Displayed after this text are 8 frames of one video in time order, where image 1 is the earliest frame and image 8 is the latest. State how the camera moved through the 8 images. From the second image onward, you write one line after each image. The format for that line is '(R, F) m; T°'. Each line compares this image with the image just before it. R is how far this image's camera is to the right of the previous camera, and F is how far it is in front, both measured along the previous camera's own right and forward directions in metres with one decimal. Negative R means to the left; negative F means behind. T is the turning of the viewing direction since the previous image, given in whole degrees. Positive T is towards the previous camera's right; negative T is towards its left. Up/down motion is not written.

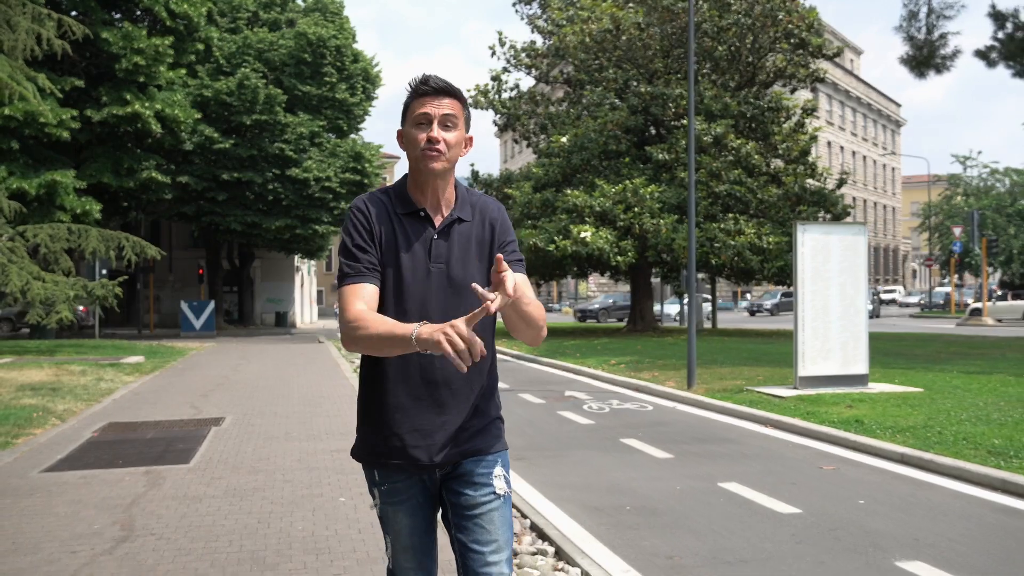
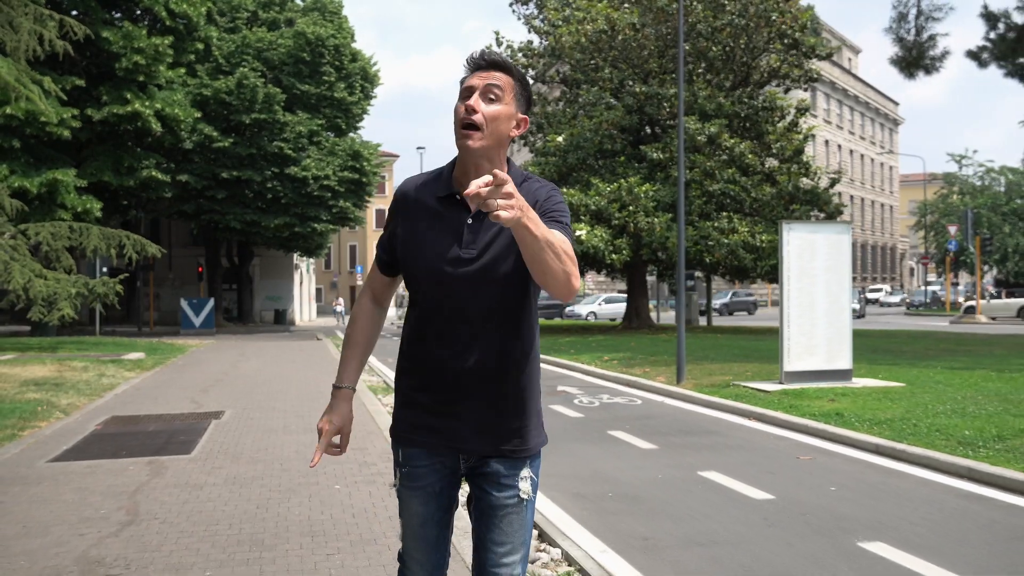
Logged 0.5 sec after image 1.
(+0.1, -0.3) m; 0°
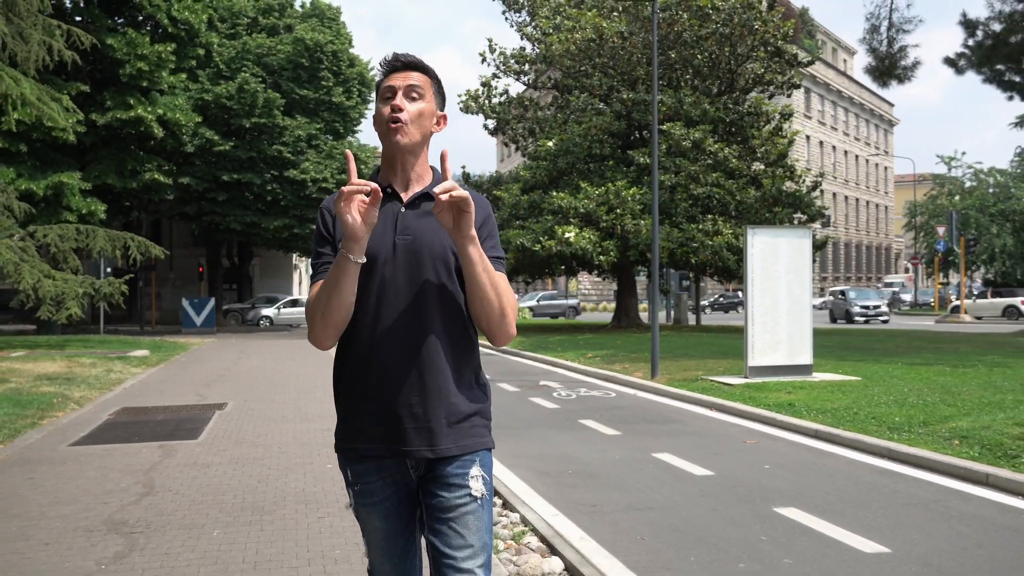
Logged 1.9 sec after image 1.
(+0.2, -0.9) m; 0°
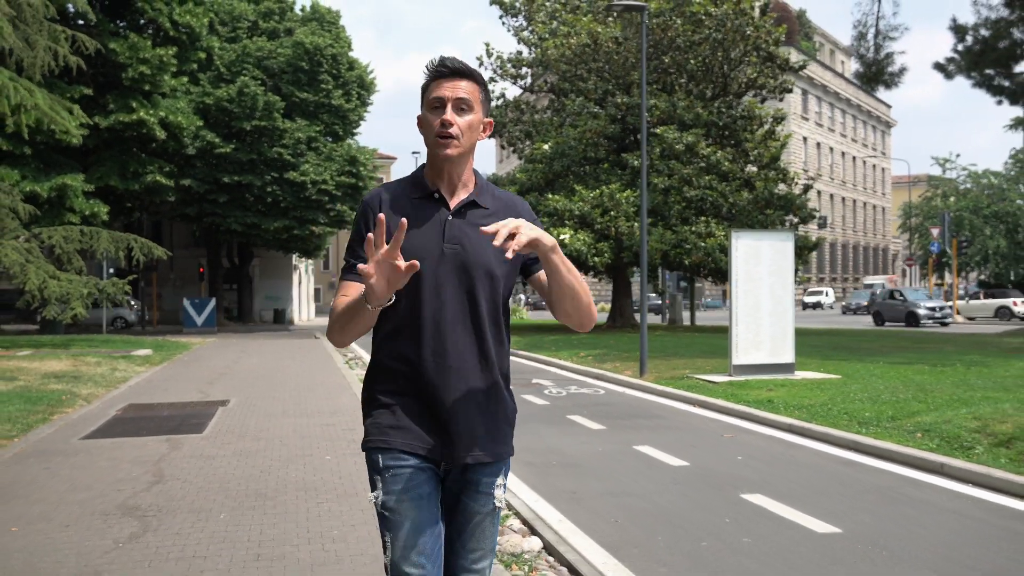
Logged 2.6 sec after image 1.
(+0.1, -0.5) m; 0°
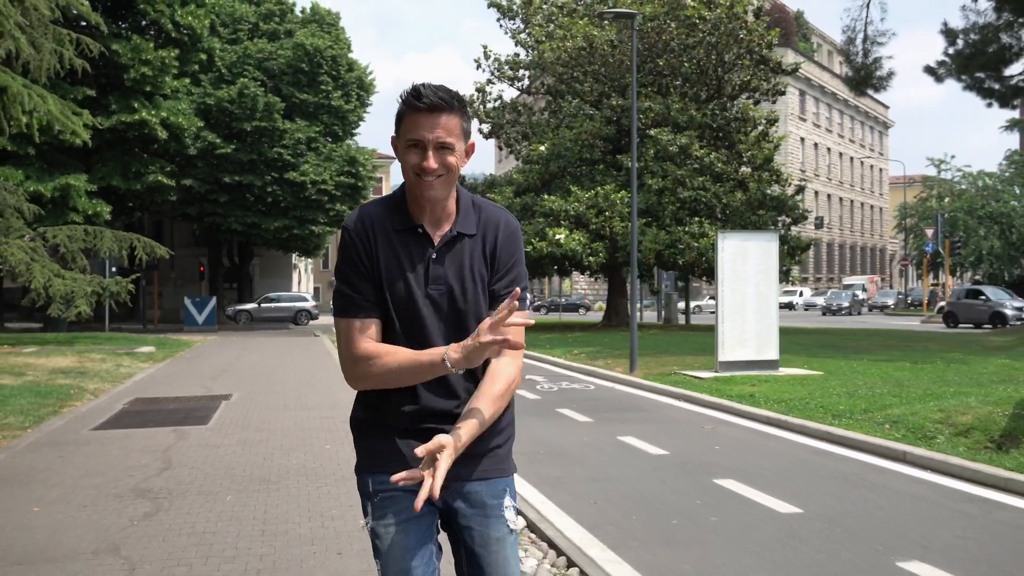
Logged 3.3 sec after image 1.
(+0.1, -0.5) m; 0°
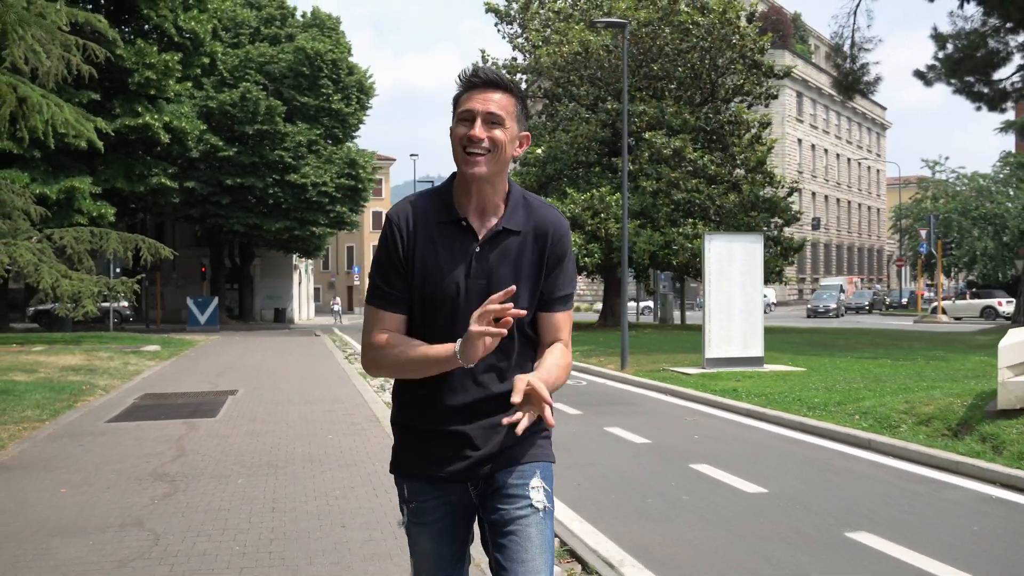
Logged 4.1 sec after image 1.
(+0.1, -0.6) m; 0°
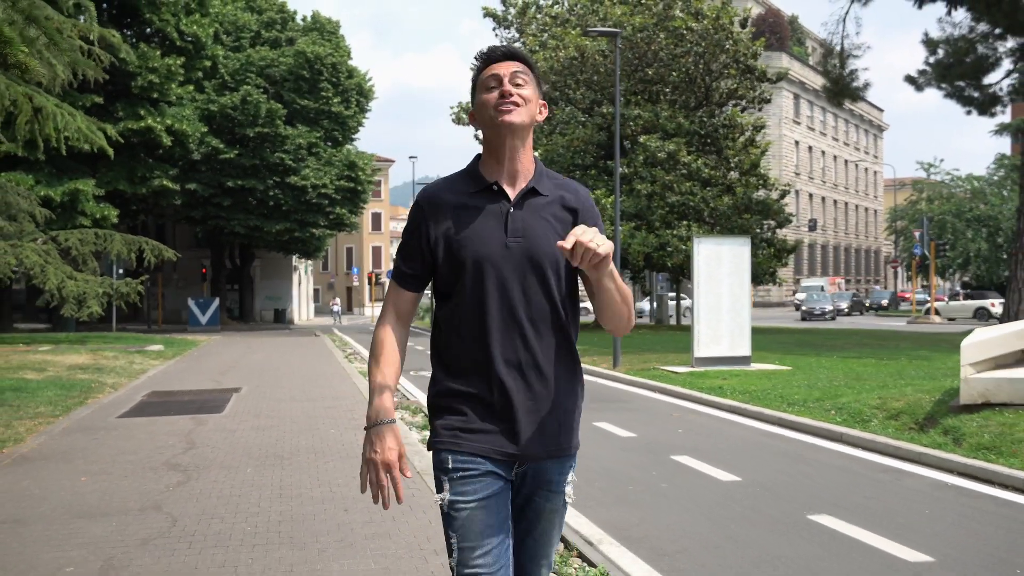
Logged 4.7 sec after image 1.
(+0.1, -0.5) m; 0°
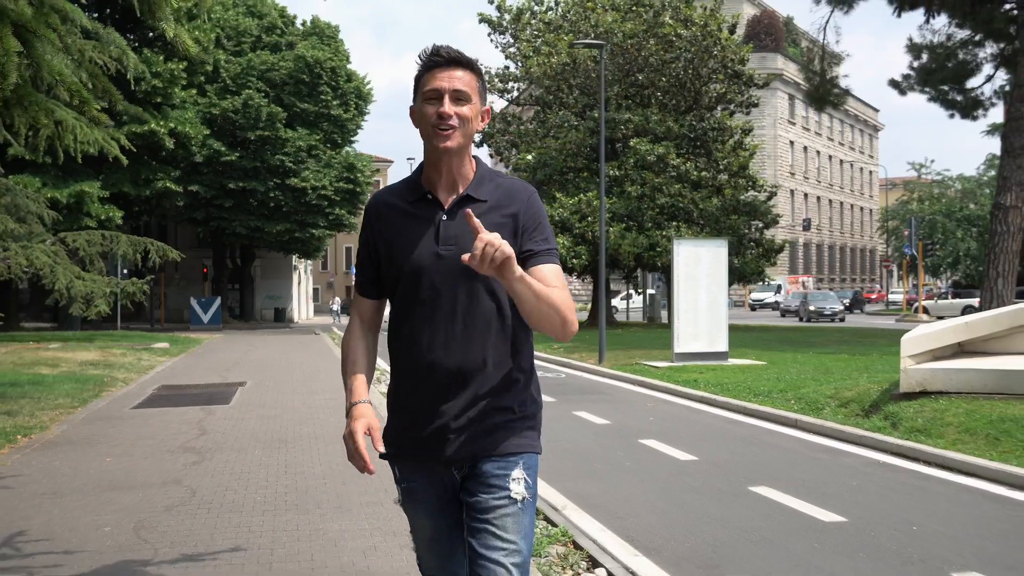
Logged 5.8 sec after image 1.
(+0.2, -0.9) m; 0°
